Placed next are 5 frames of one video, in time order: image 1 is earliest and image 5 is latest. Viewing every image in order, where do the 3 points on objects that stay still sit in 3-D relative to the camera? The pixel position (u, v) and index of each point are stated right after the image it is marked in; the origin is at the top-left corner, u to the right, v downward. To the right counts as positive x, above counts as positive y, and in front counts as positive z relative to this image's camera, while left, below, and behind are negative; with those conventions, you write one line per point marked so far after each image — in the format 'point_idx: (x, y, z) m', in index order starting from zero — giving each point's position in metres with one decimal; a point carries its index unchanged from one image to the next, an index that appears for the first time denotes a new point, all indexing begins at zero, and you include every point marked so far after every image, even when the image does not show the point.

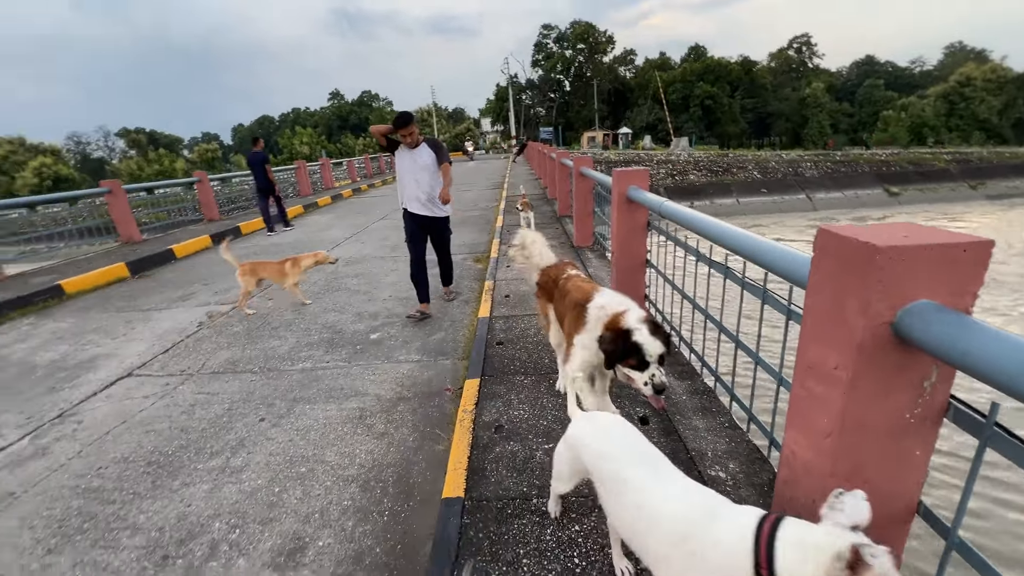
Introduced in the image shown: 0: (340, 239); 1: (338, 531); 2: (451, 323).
0: (-3.4, +1.0, +8.8) m
1: (-0.8, -1.1, +2.1) m
2: (-0.6, -0.3, +4.3) m
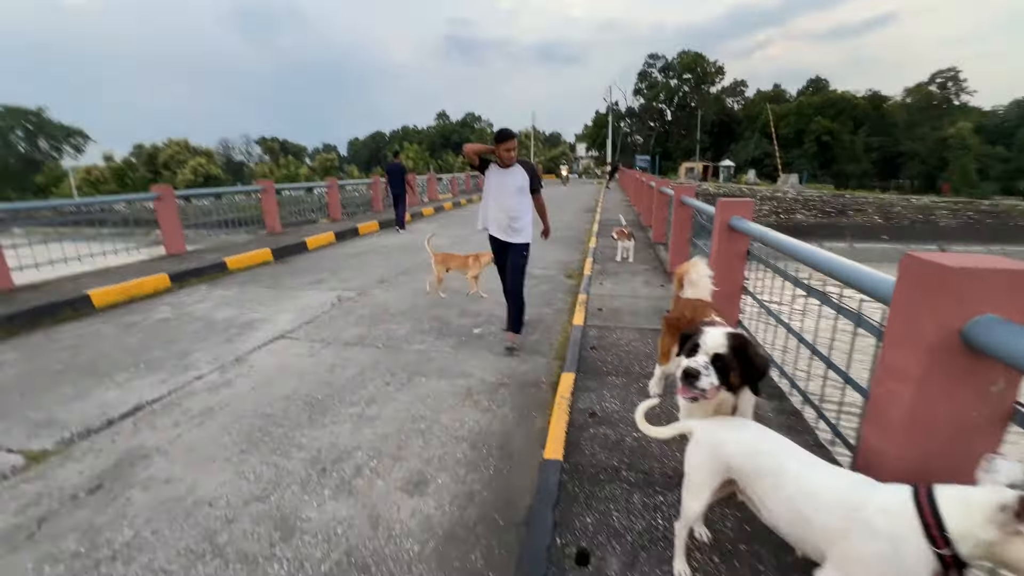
0: (-1.4, +0.9, +9.7) m
1: (-0.3, -1.0, +2.5) m
2: (+0.3, -0.4, +4.7) m
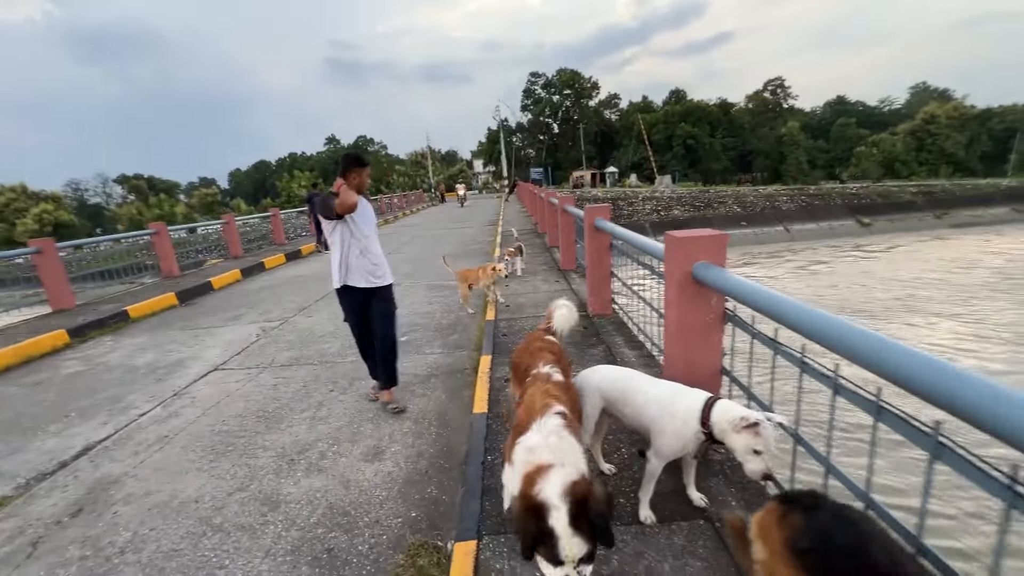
0: (-3.4, +0.4, +10.0) m
1: (-0.8, -1.1, +3.1) m
2: (-0.6, -0.5, +5.4) m
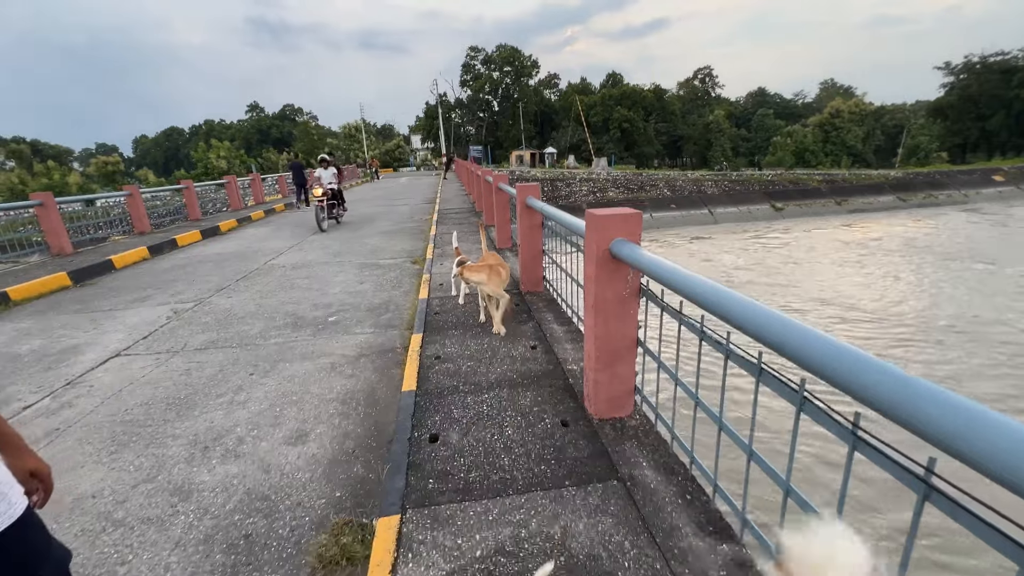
0: (-4.8, +0.8, +9.5) m
1: (-1.2, -0.9, +3.1) m
2: (-1.4, -0.2, +5.3) m
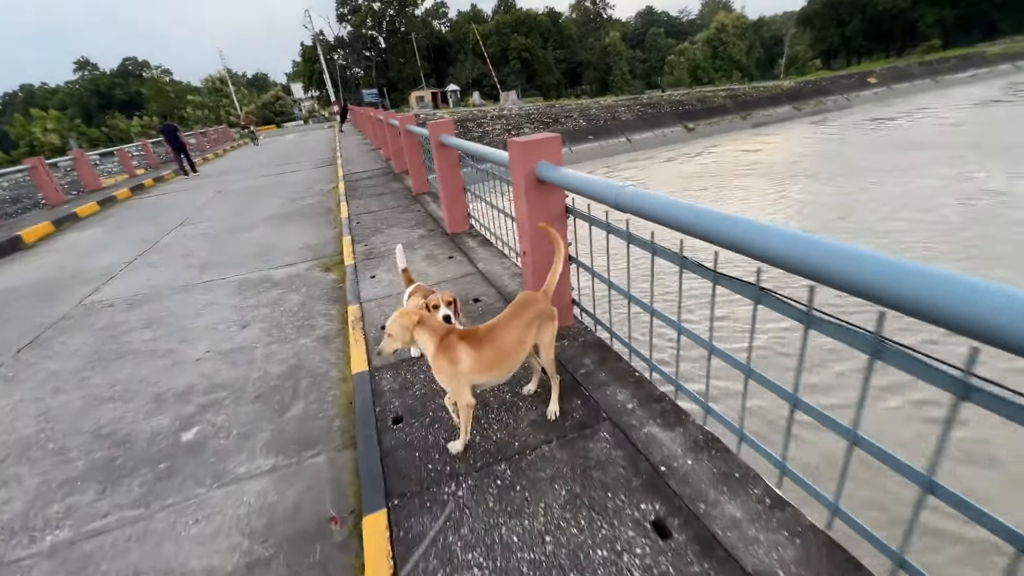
0: (-5.6, +0.3, +6.3) m
1: (-0.7, -1.5, +0.9) m
2: (-1.3, -0.6, +3.0) m
